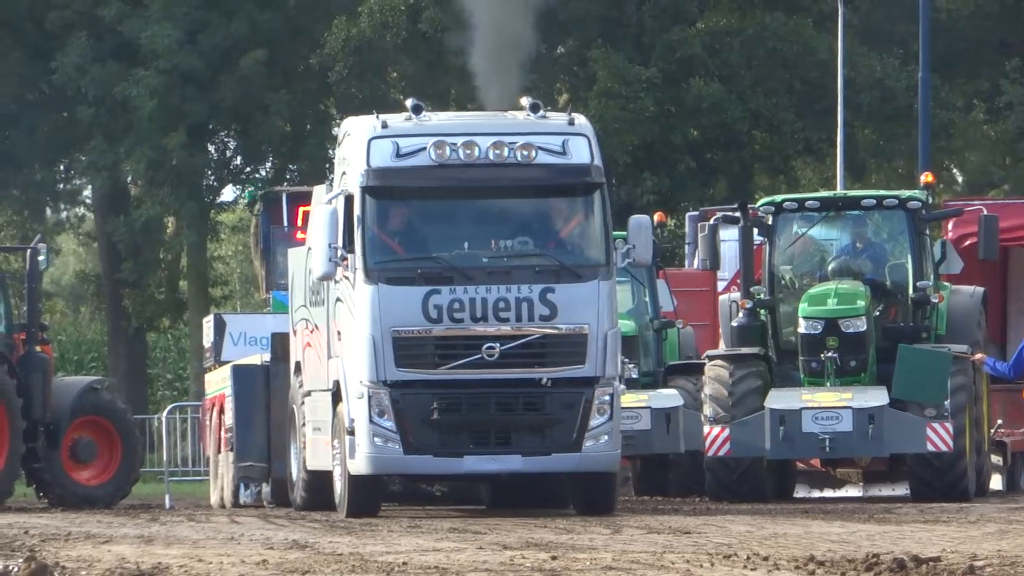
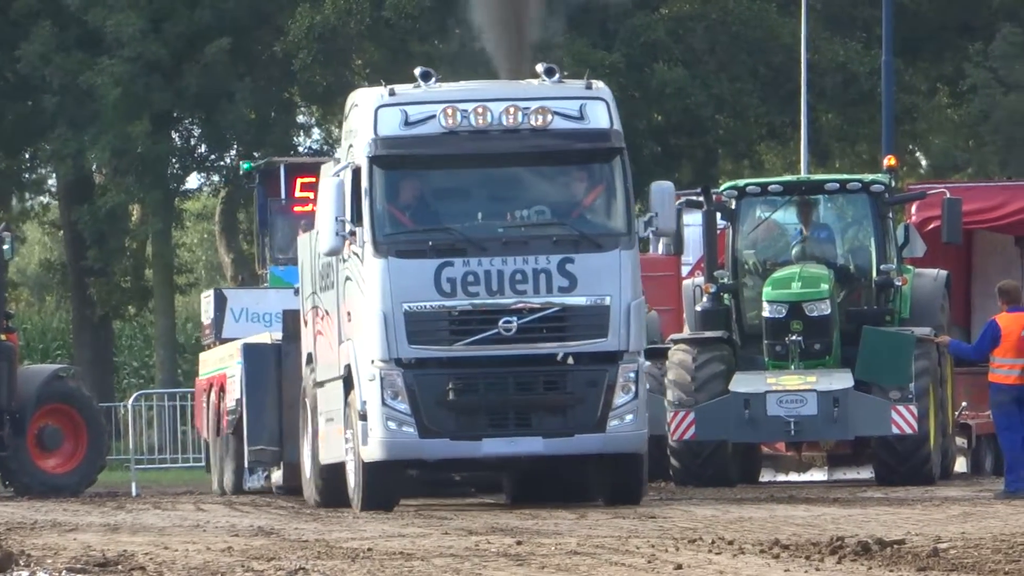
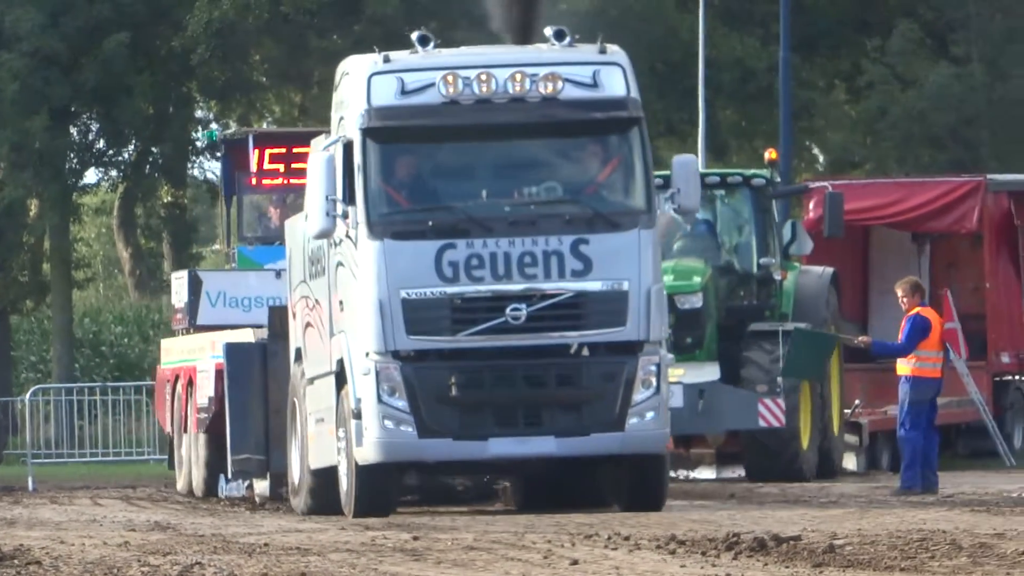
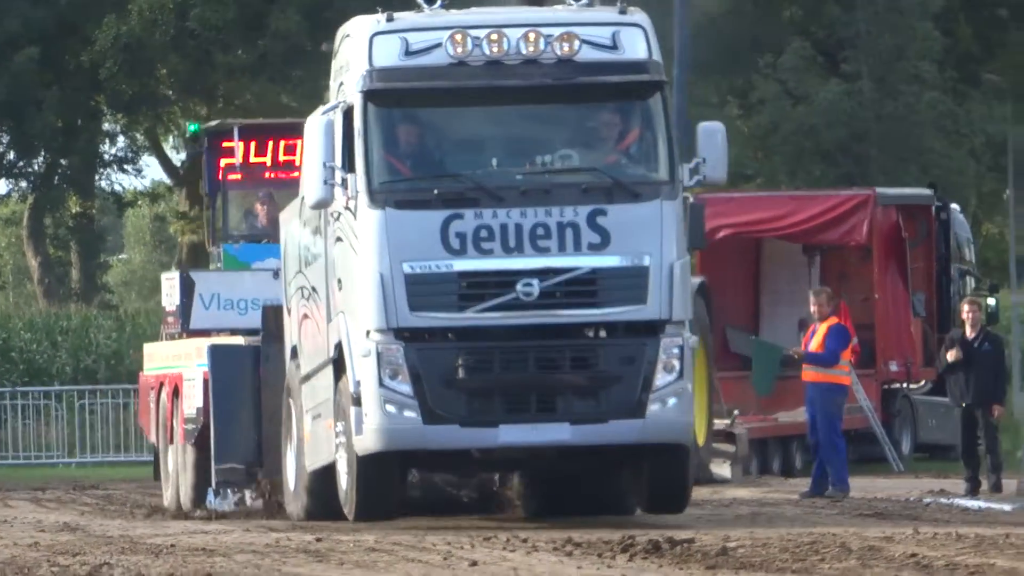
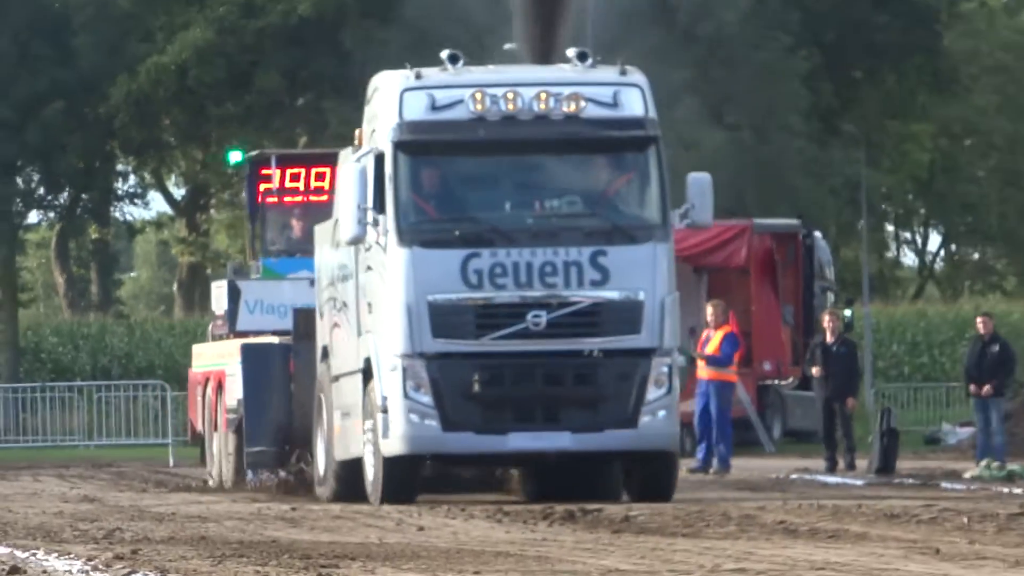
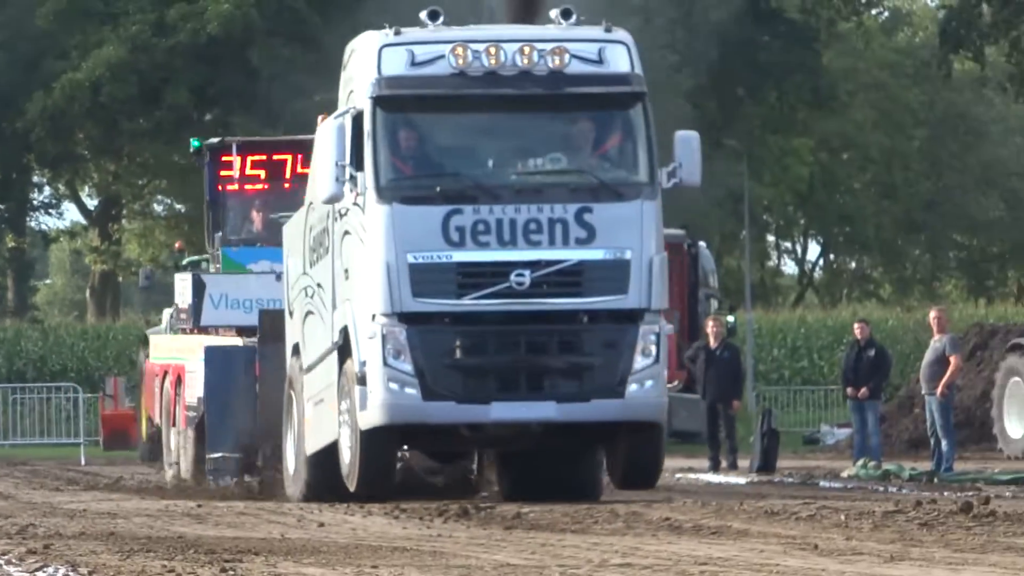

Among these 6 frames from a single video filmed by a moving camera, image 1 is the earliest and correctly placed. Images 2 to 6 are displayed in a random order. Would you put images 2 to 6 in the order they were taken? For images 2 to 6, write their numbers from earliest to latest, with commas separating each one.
2, 3, 4, 5, 6
